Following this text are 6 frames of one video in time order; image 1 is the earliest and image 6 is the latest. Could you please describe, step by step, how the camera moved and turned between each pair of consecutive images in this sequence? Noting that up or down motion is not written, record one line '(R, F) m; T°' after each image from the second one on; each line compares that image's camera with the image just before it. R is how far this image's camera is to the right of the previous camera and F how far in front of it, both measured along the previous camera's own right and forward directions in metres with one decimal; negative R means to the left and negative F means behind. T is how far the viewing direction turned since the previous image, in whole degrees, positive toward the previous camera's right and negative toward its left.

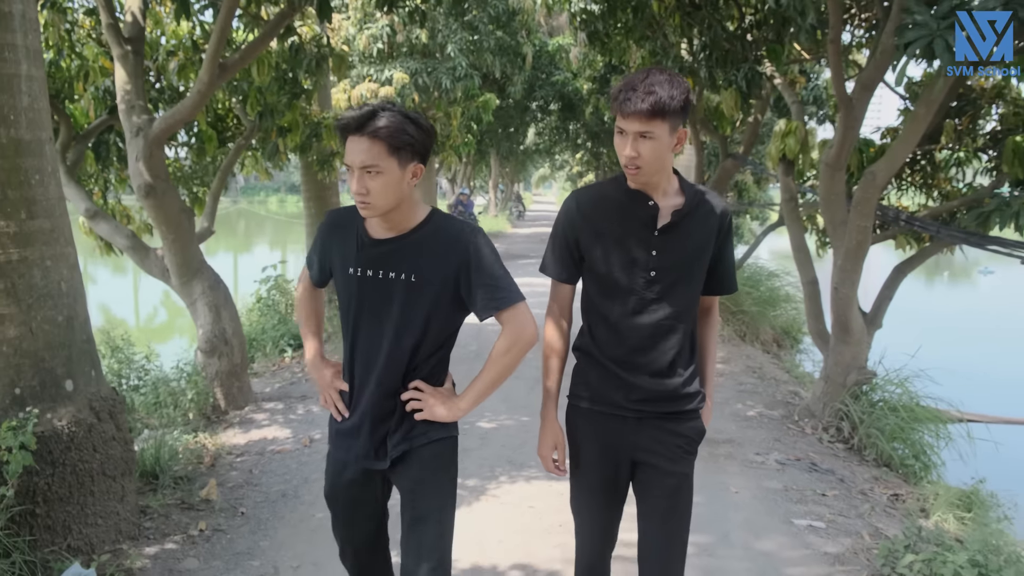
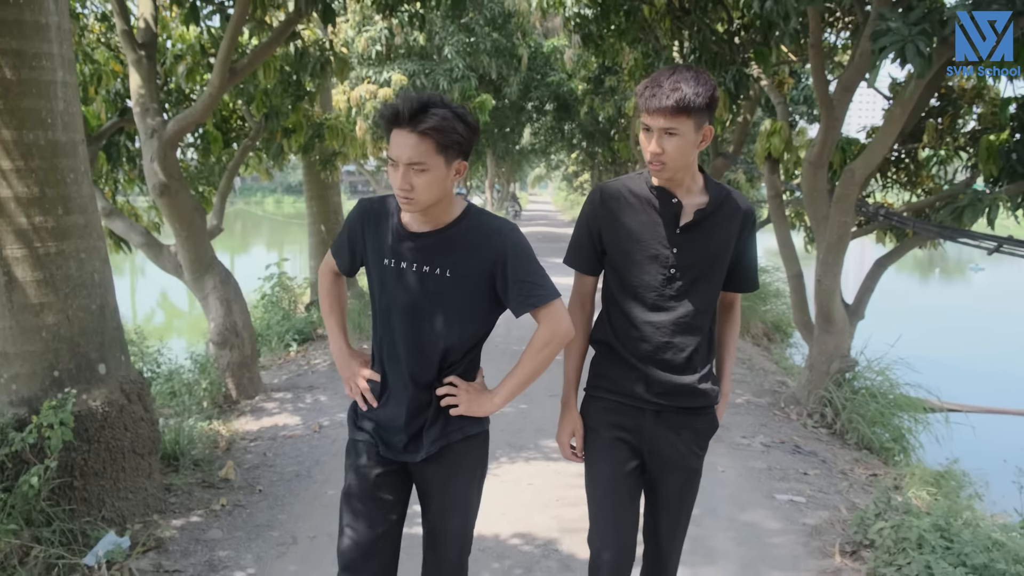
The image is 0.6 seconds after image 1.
(0.0, -0.3) m; 0°
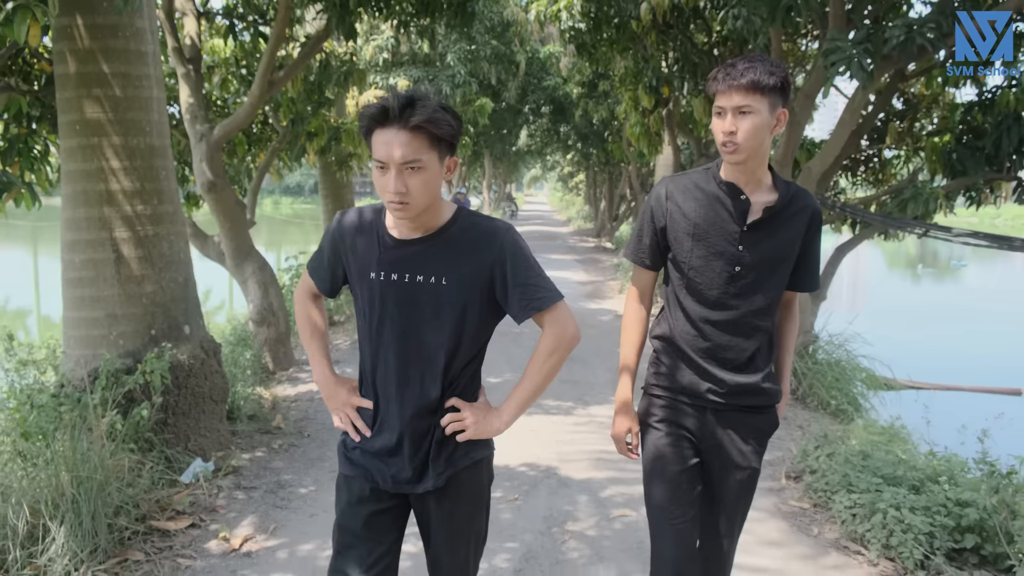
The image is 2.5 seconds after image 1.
(-0.1, -0.8) m; 0°
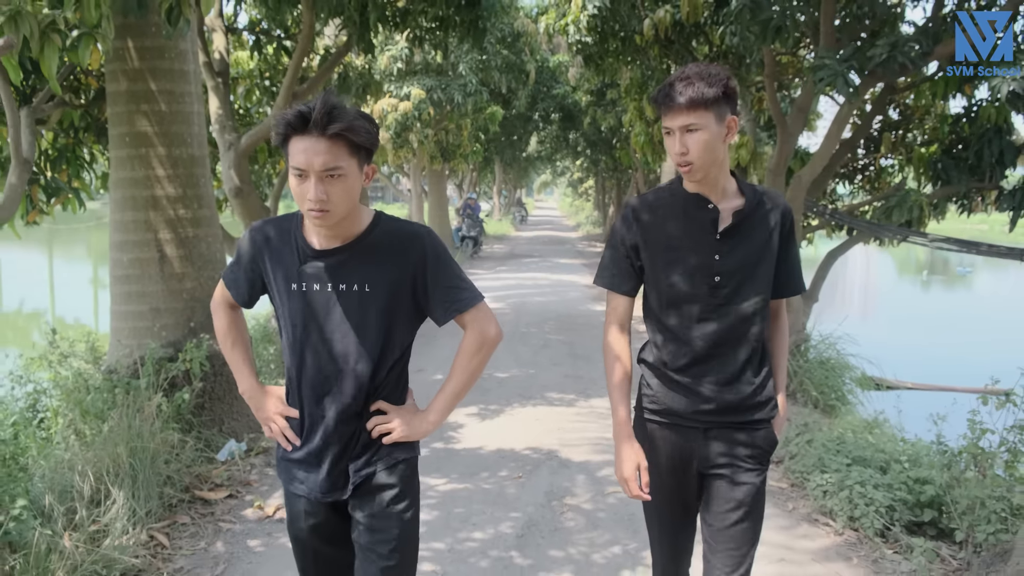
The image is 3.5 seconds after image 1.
(0.0, -0.4) m; -1°
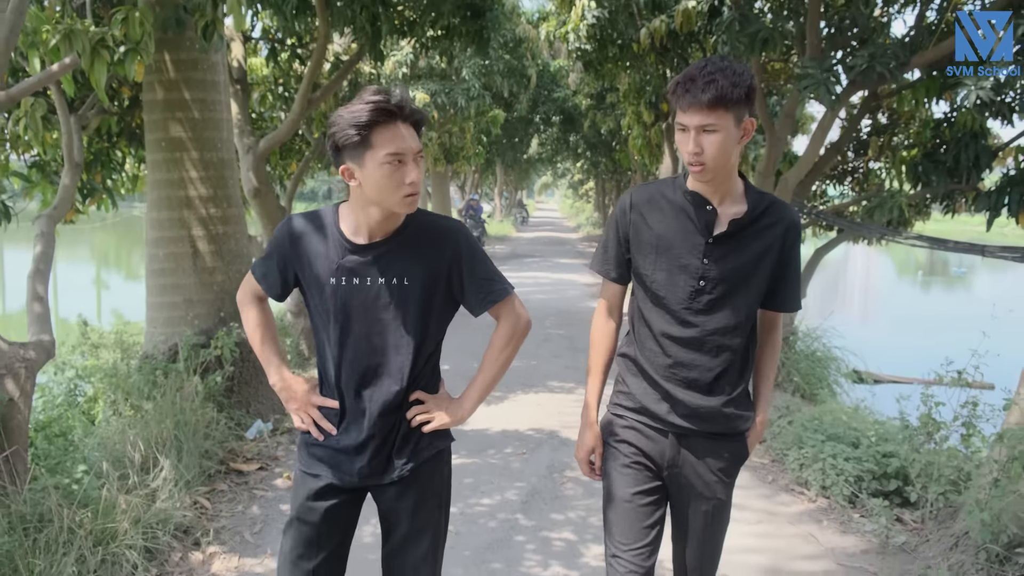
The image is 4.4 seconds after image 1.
(0.0, -0.4) m; 0°
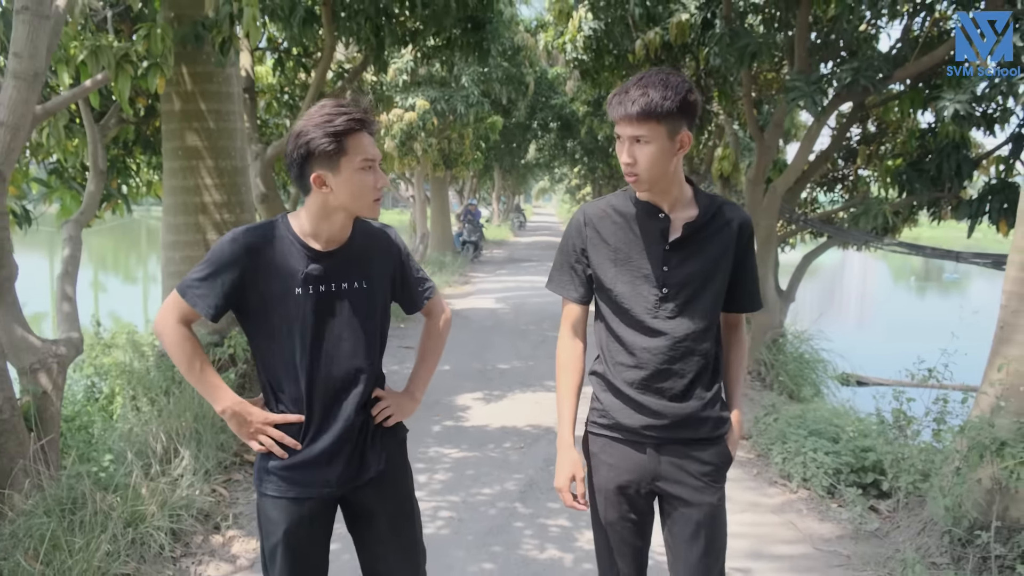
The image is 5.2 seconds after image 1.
(0.0, -0.3) m; 0°
